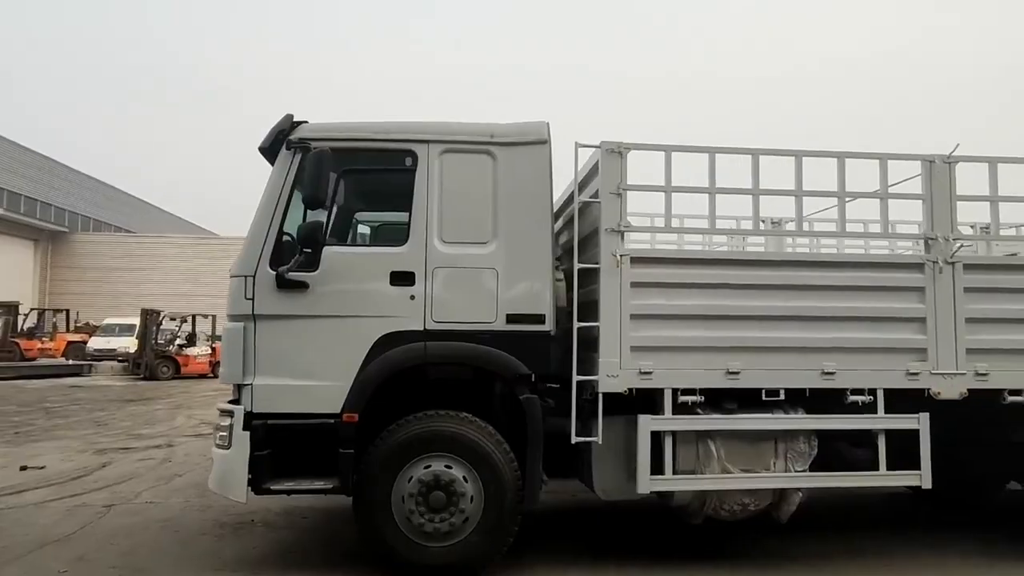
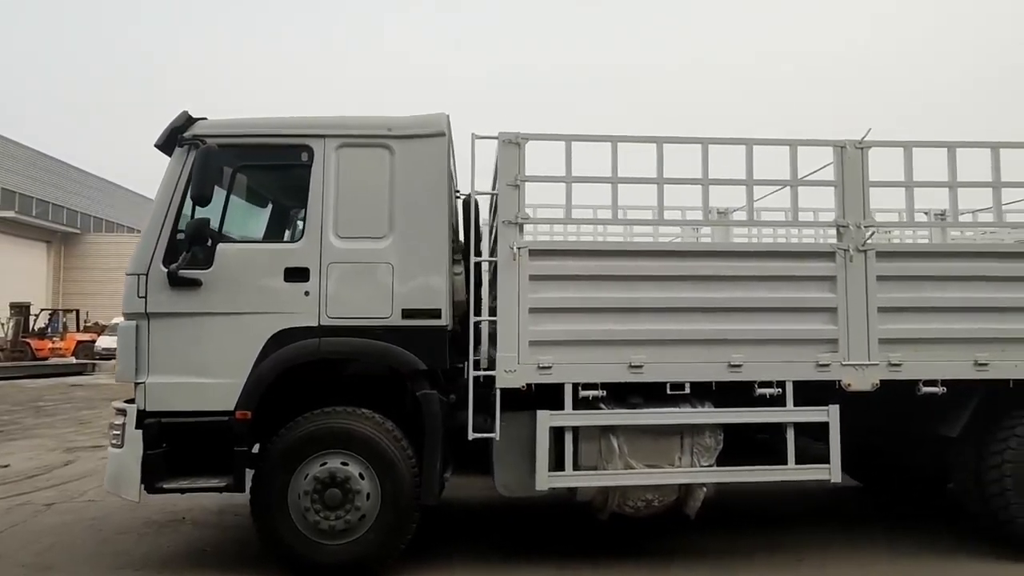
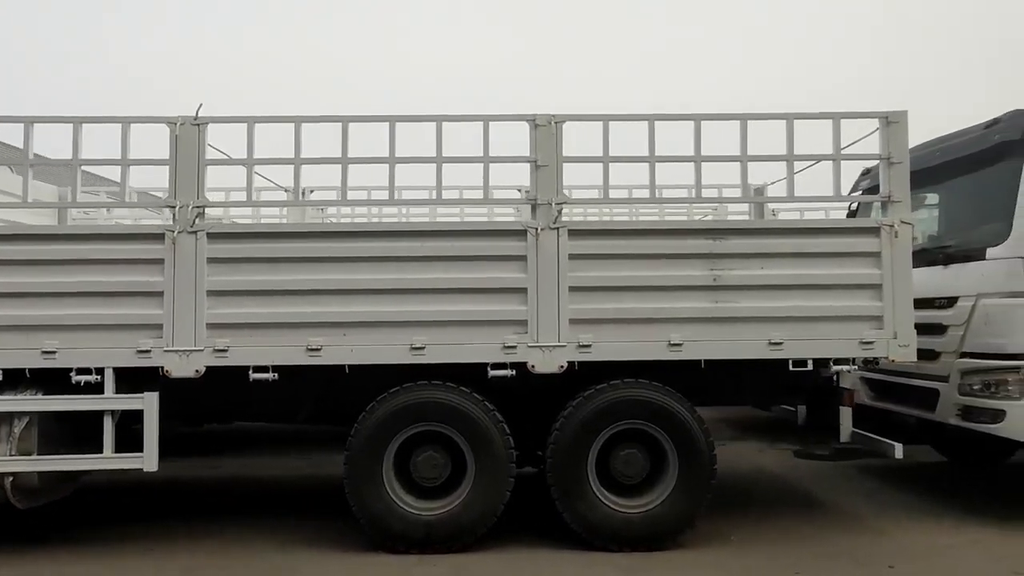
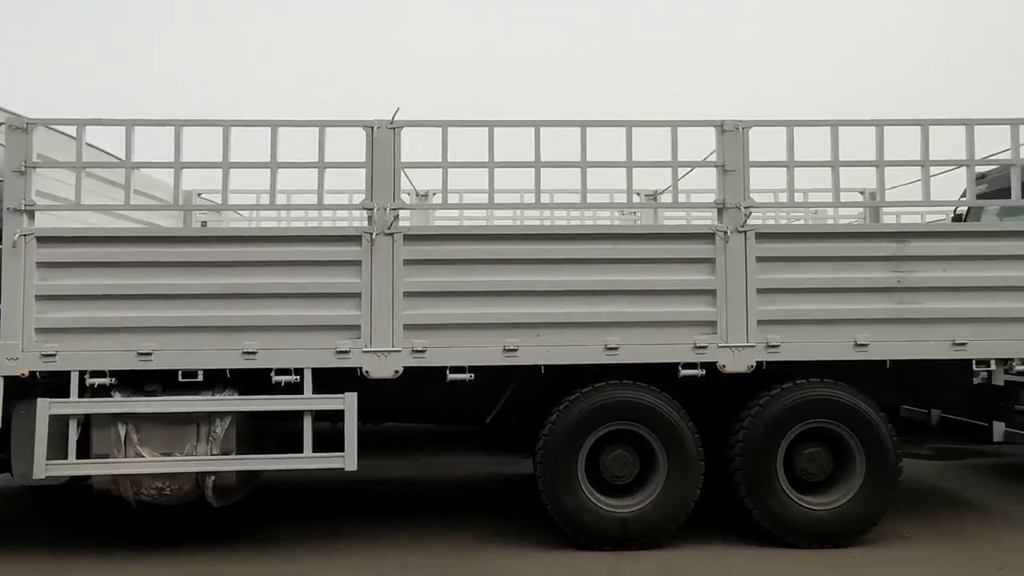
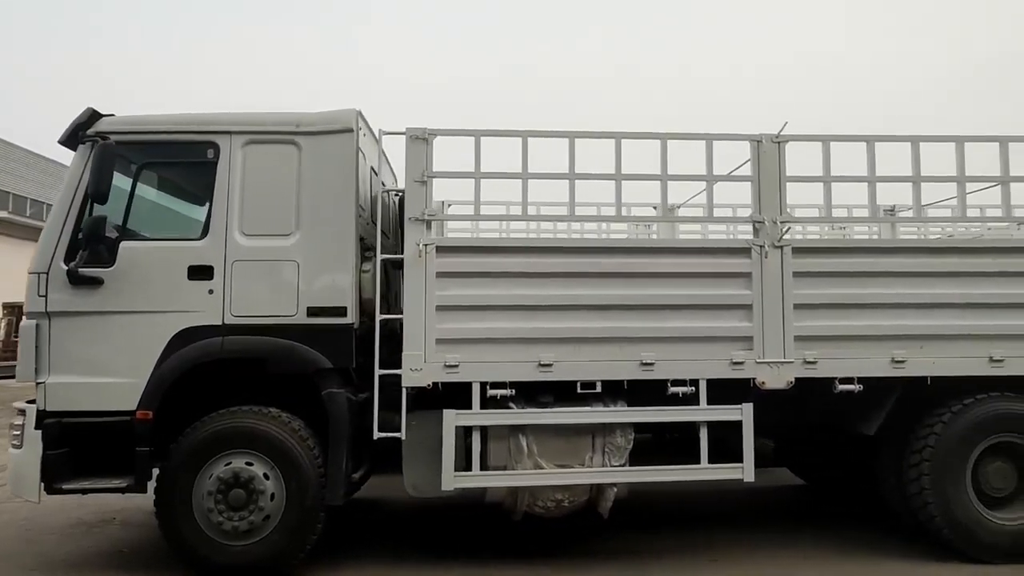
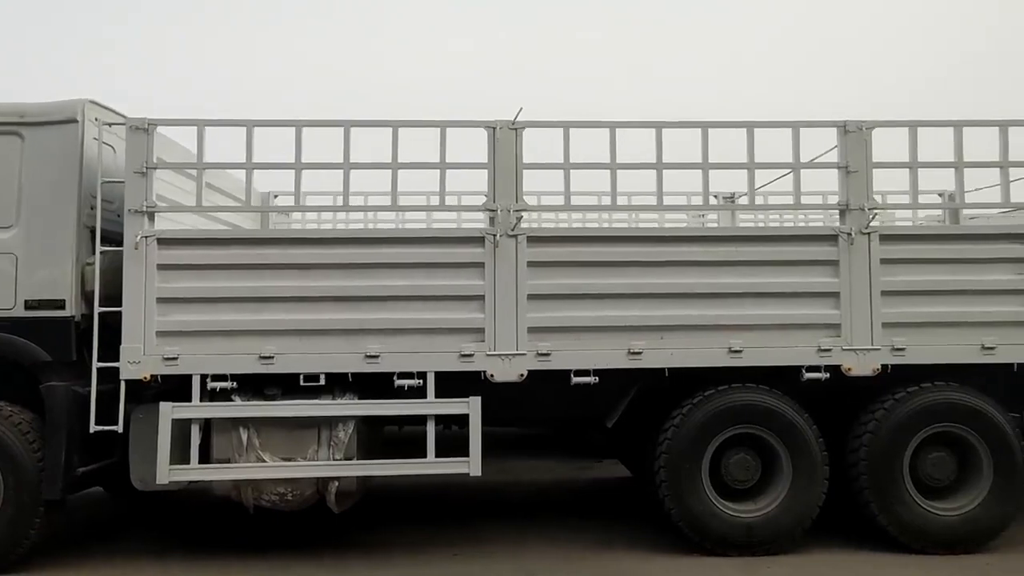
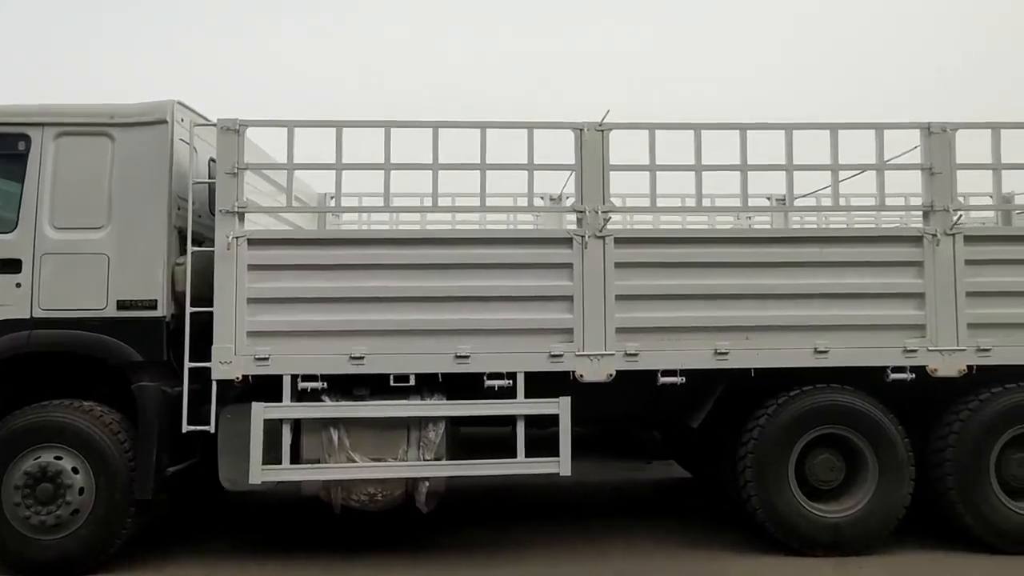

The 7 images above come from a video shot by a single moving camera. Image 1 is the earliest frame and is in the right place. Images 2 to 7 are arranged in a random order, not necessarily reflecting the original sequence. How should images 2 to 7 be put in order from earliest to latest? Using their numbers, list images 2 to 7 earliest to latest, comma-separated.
2, 5, 7, 6, 4, 3
